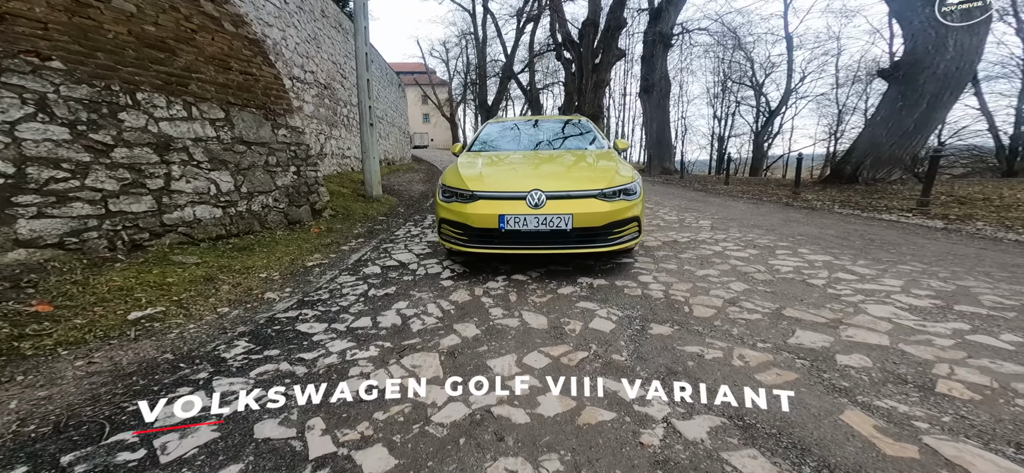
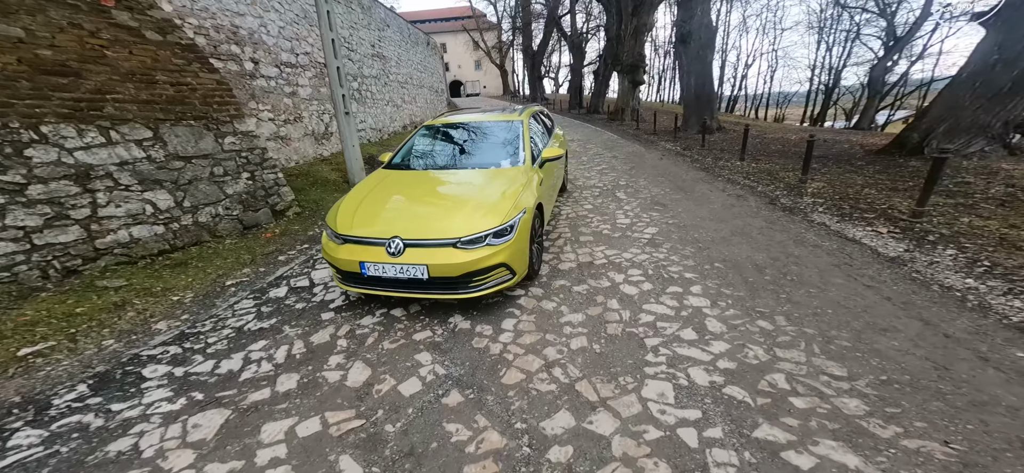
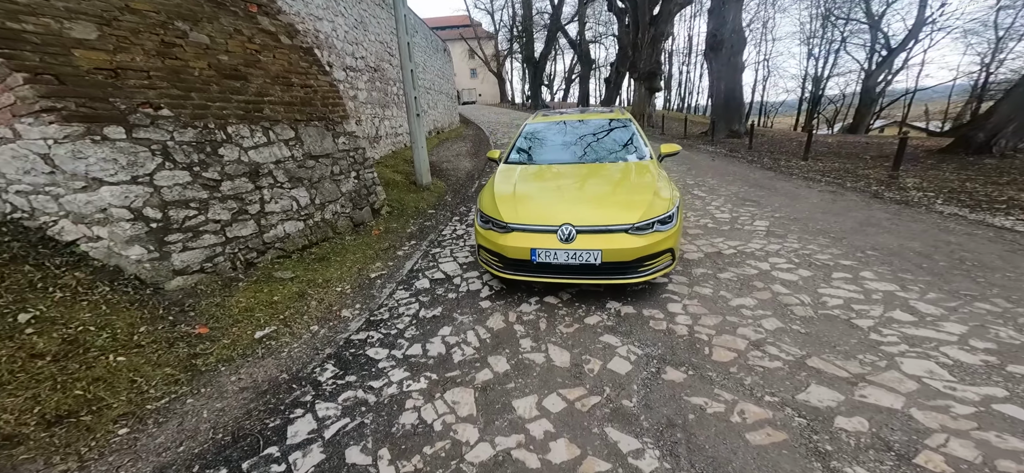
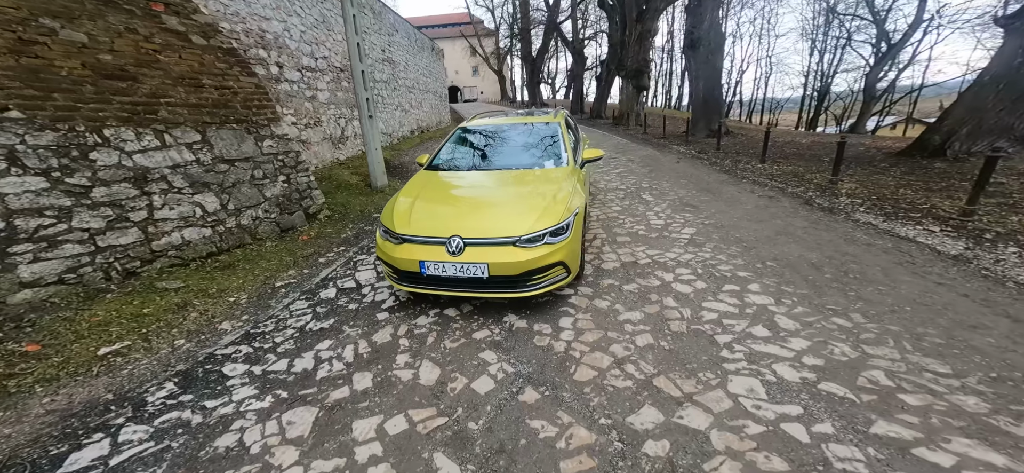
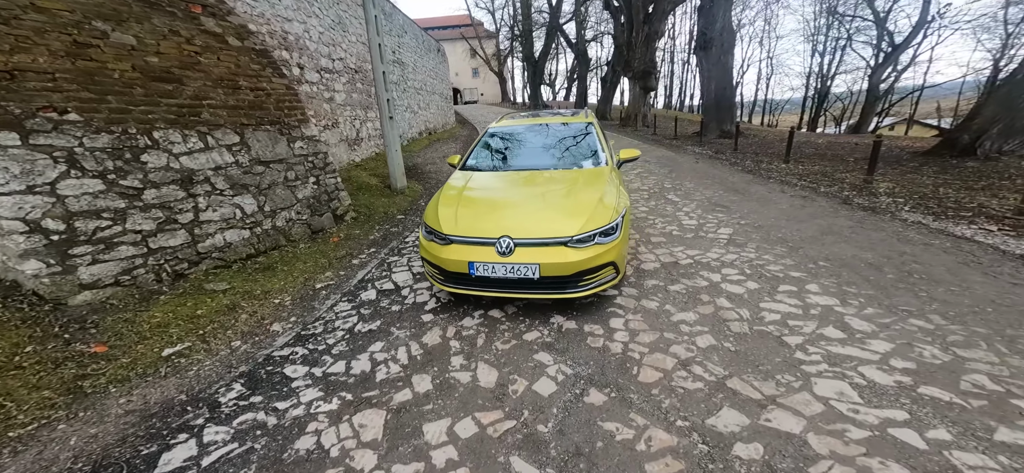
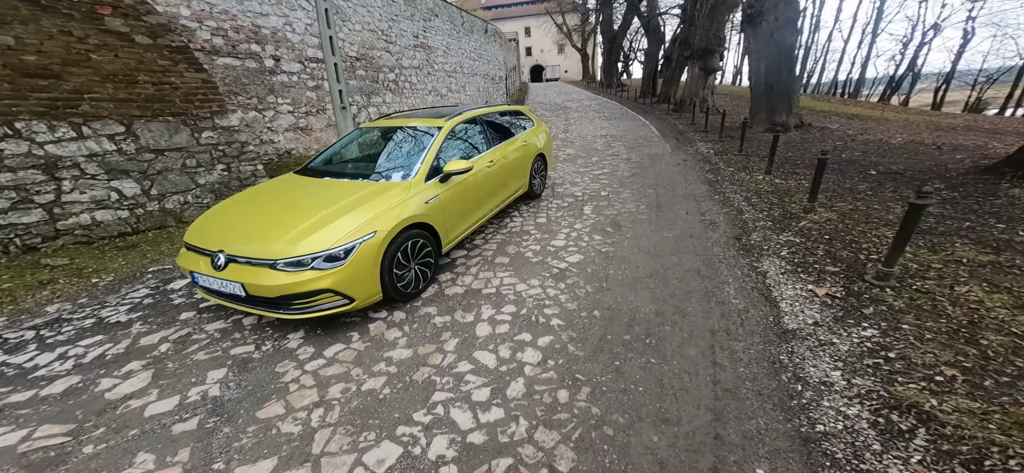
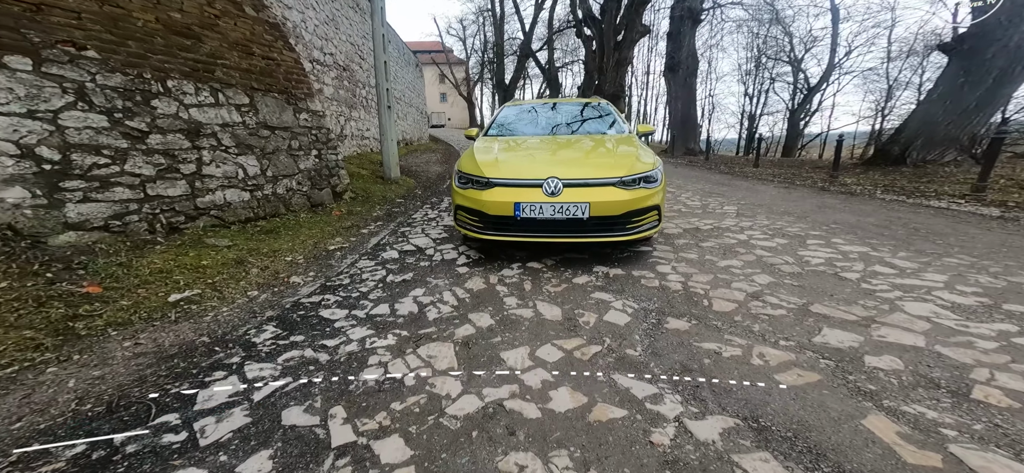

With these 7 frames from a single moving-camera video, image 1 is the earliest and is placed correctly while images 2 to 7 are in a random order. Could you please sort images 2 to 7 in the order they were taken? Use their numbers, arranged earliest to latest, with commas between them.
7, 3, 5, 4, 2, 6
